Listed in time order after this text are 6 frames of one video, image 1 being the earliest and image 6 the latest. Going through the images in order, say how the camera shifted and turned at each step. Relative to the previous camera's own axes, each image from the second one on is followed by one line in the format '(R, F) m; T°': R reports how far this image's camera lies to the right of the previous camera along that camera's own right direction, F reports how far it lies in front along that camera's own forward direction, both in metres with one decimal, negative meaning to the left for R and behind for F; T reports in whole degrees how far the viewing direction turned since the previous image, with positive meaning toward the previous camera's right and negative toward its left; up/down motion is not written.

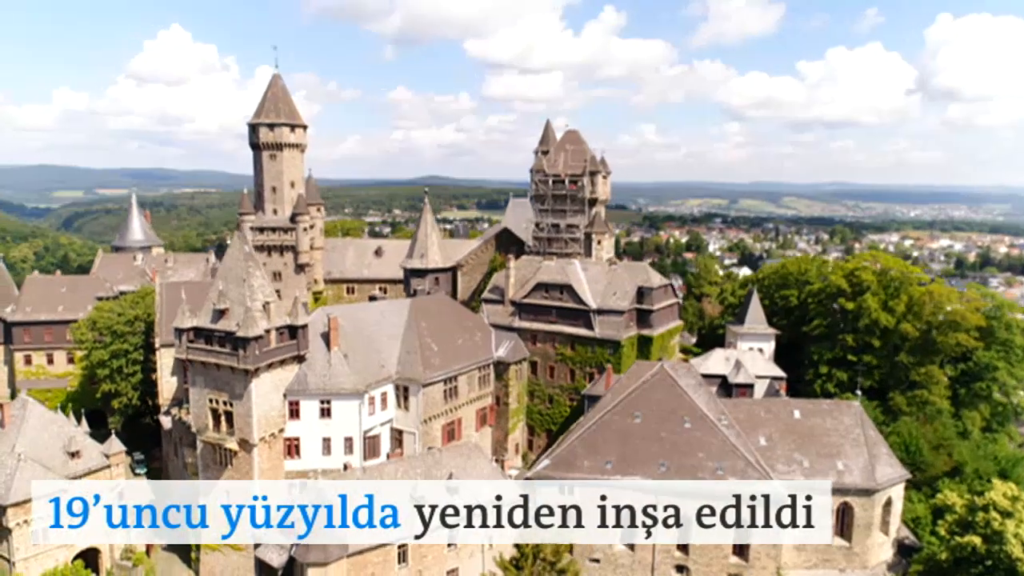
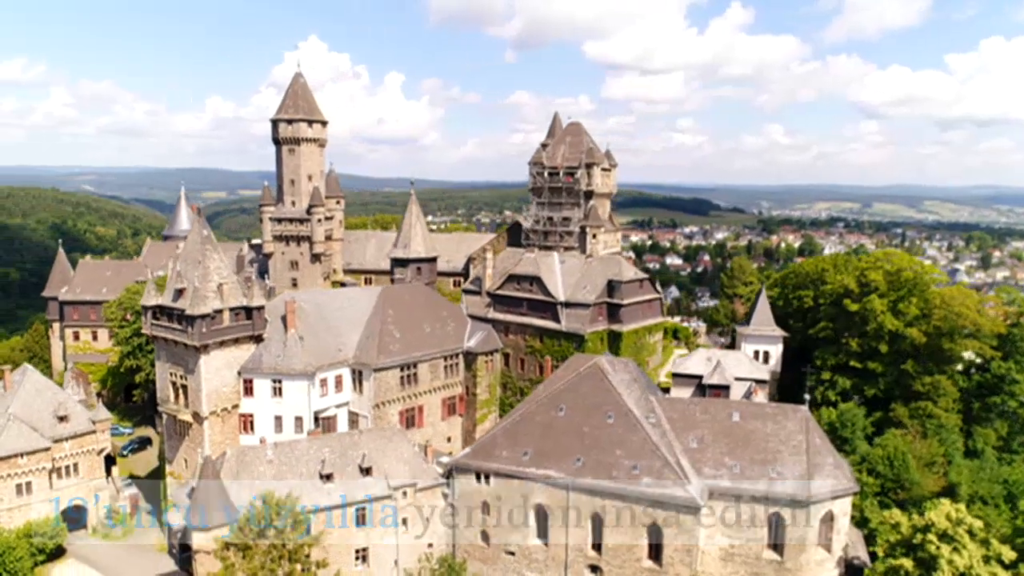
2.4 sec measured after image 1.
(+9.2, +0.9) m; -9°
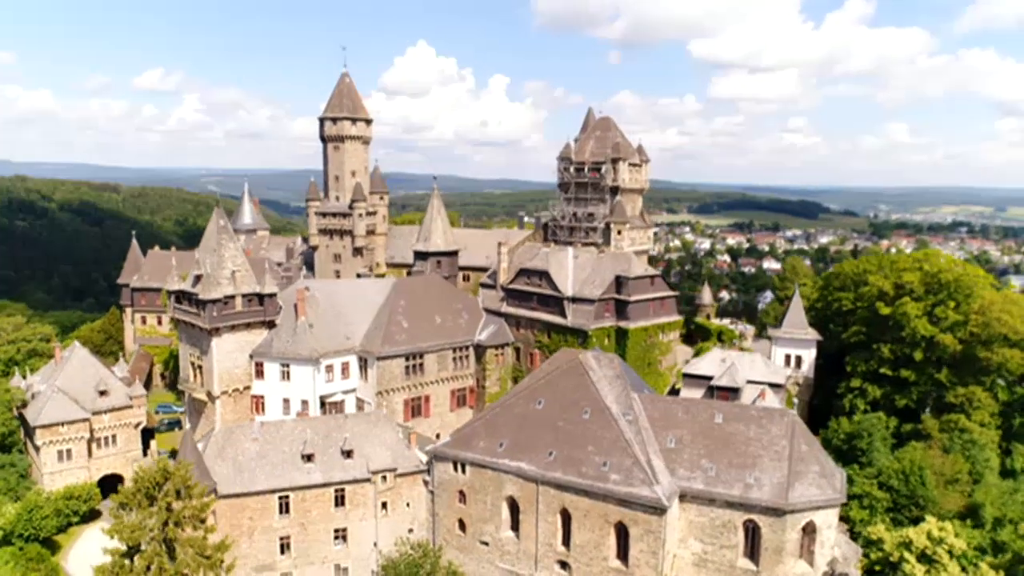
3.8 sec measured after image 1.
(+5.7, +0.3) m; -8°
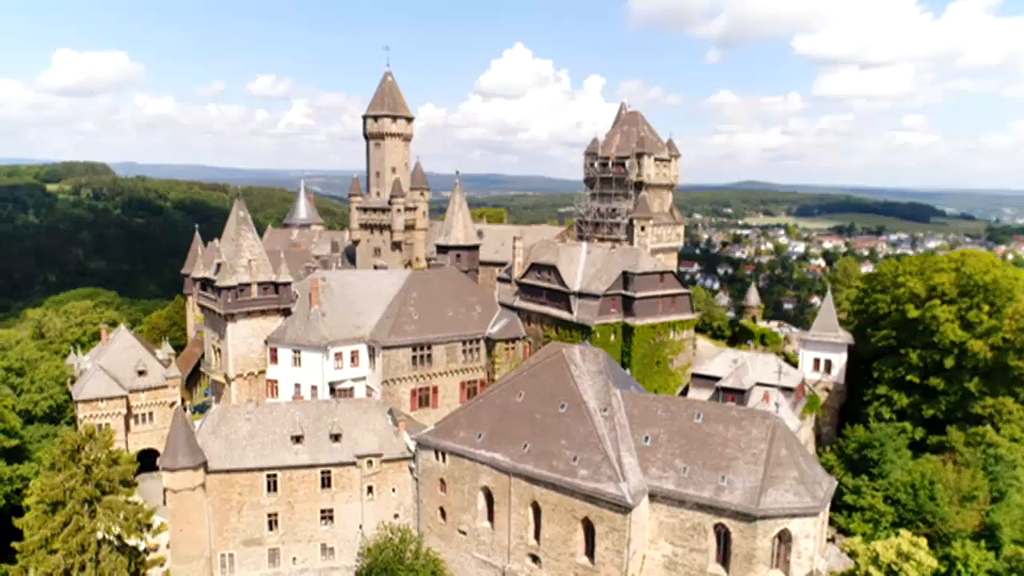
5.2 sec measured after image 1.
(+5.2, +0.3) m; -7°
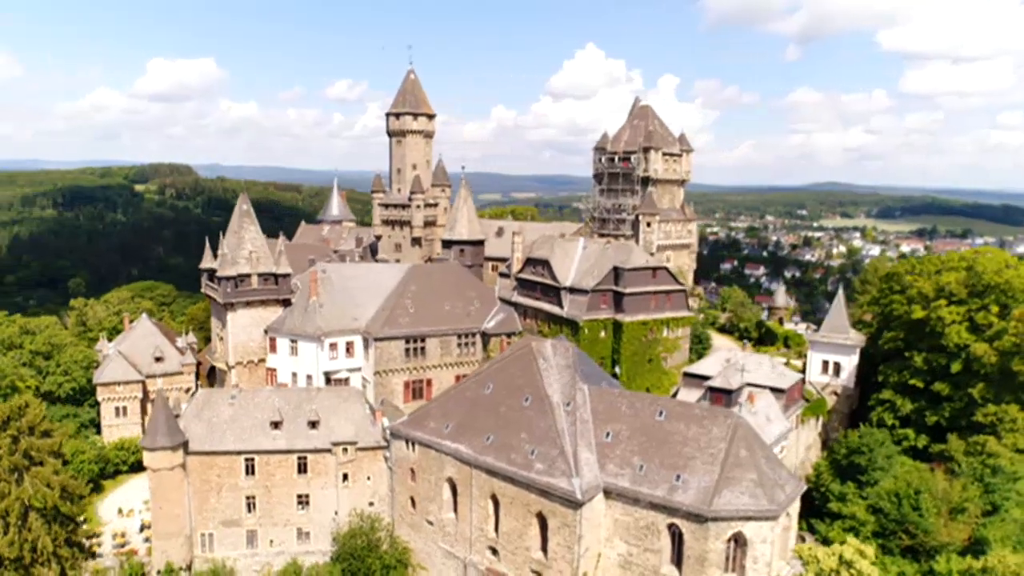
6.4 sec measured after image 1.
(+4.7, +0.3) m; -5°
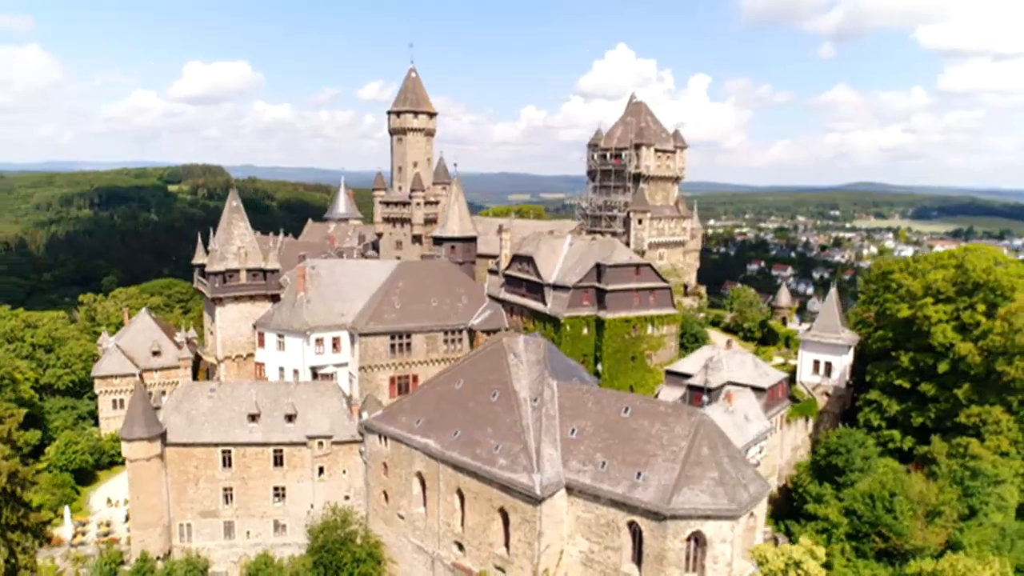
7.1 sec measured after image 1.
(+2.8, +0.1) m; -2°
